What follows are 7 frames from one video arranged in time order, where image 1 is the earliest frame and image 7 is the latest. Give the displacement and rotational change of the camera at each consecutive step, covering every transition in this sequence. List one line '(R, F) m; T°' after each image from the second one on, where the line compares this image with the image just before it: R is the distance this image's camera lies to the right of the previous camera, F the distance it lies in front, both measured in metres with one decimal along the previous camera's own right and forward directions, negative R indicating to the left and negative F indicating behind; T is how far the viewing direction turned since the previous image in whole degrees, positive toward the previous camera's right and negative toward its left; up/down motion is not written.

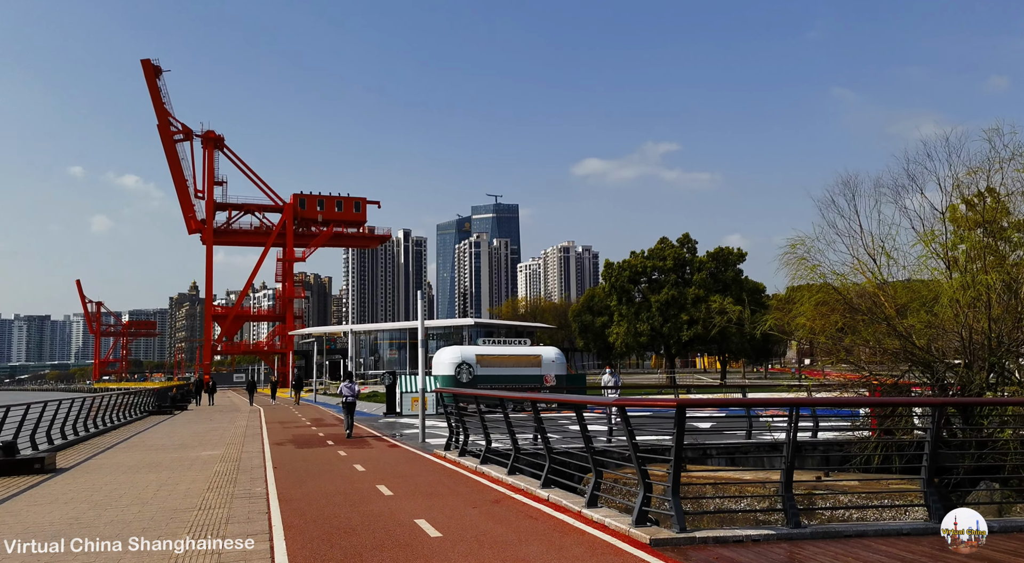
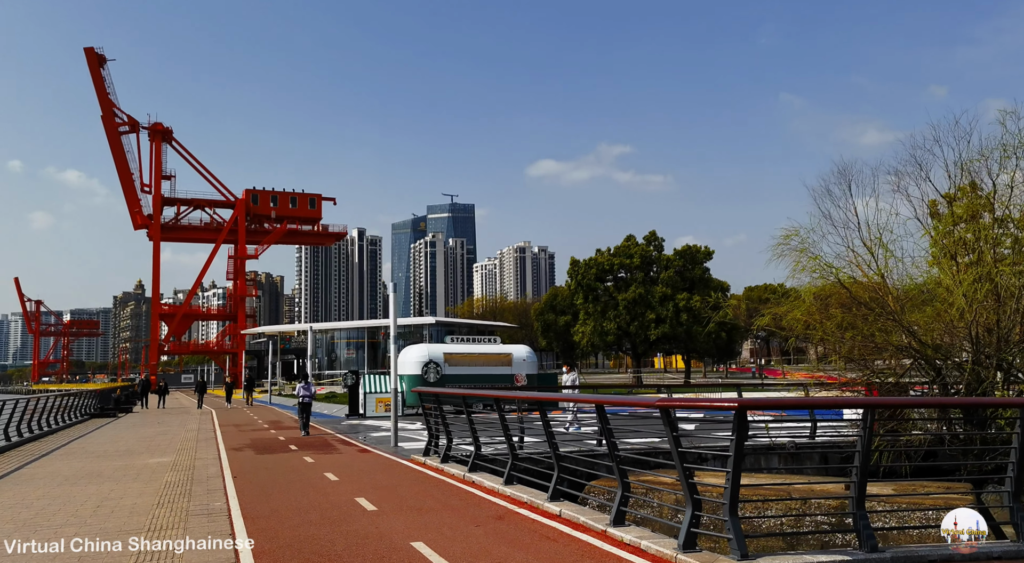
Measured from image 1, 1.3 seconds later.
(-0.5, +1.2) m; +3°
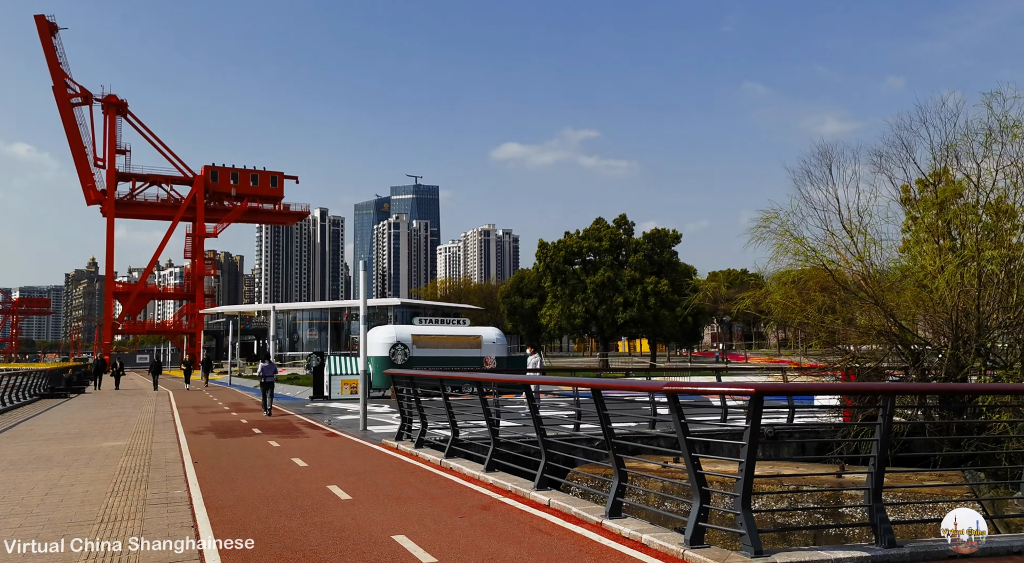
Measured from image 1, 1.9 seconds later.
(-0.2, +0.5) m; +3°
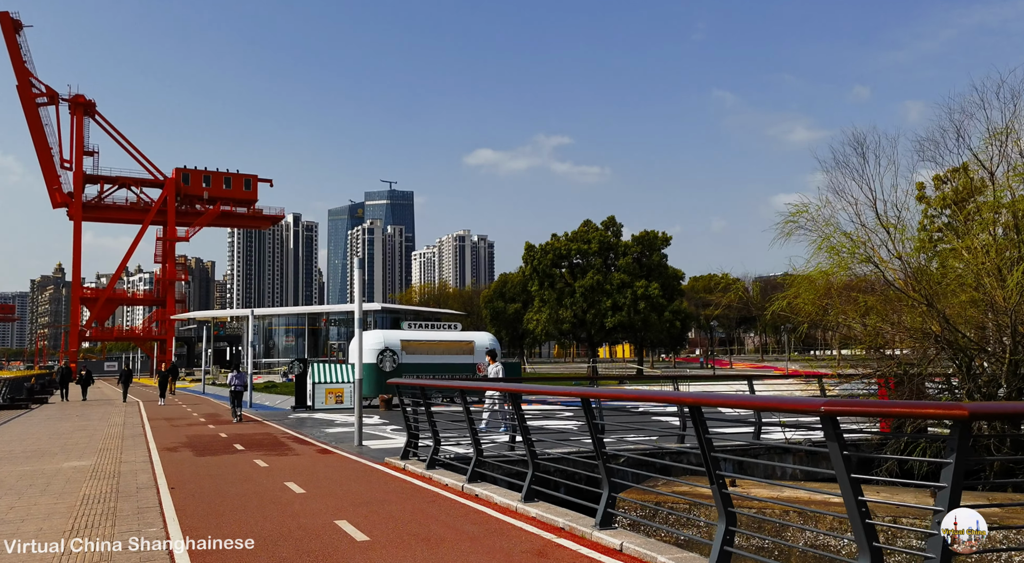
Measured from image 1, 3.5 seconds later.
(-0.7, +1.4) m; +2°
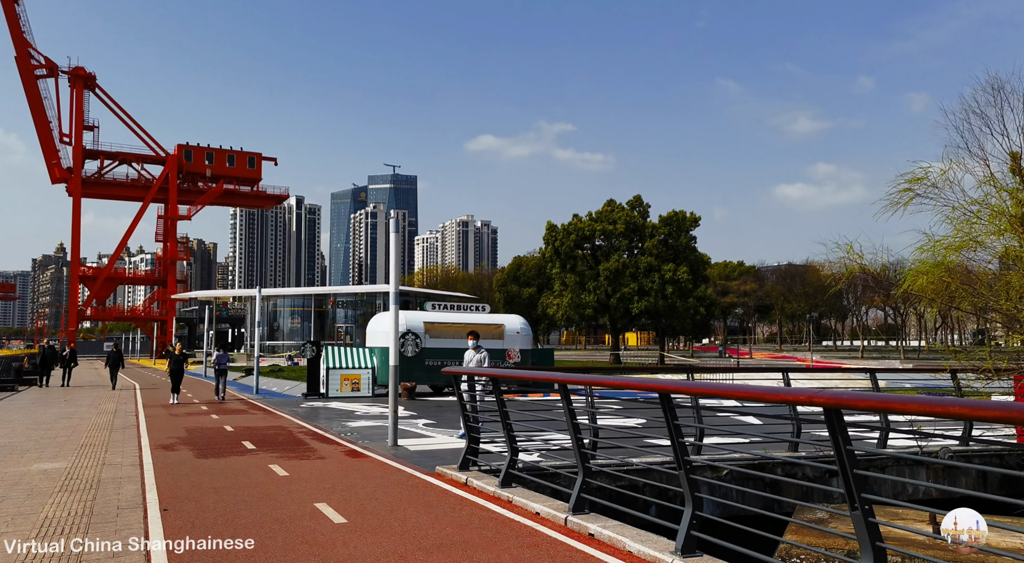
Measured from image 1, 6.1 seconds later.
(-1.0, +2.4) m; 0°
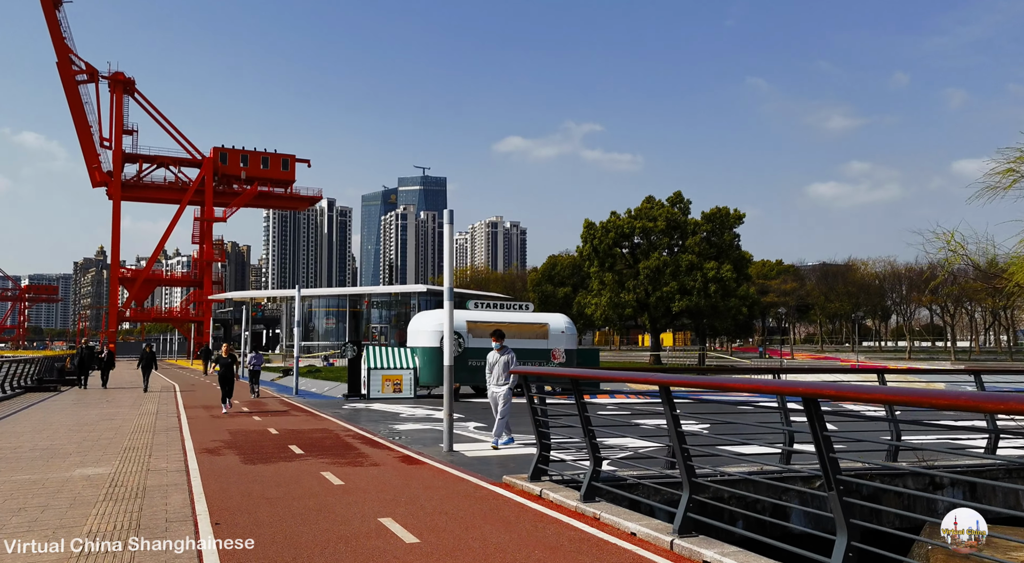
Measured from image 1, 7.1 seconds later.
(-0.5, +0.7) m; -2°
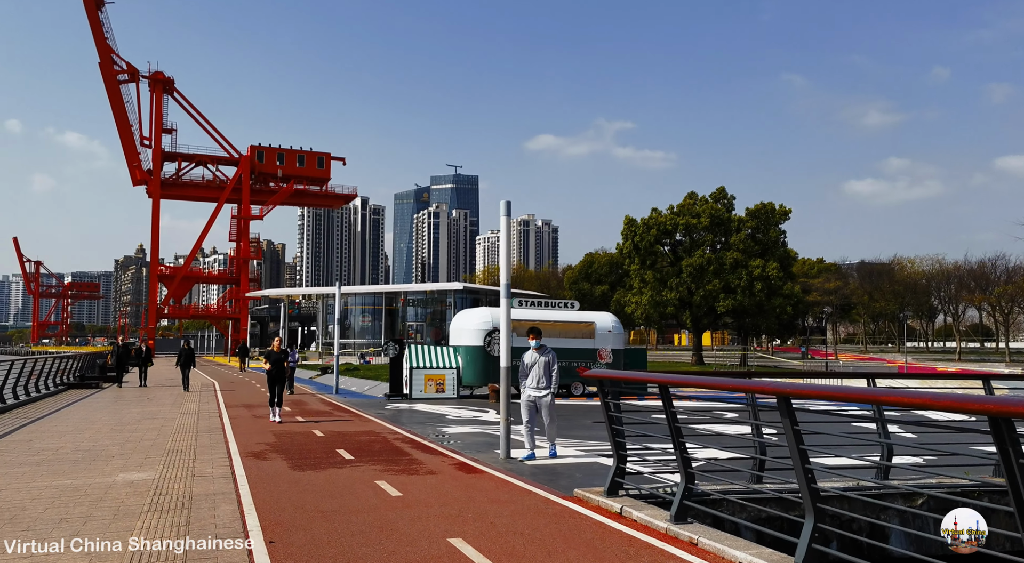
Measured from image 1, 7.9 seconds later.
(-0.4, +0.7) m; -2°
